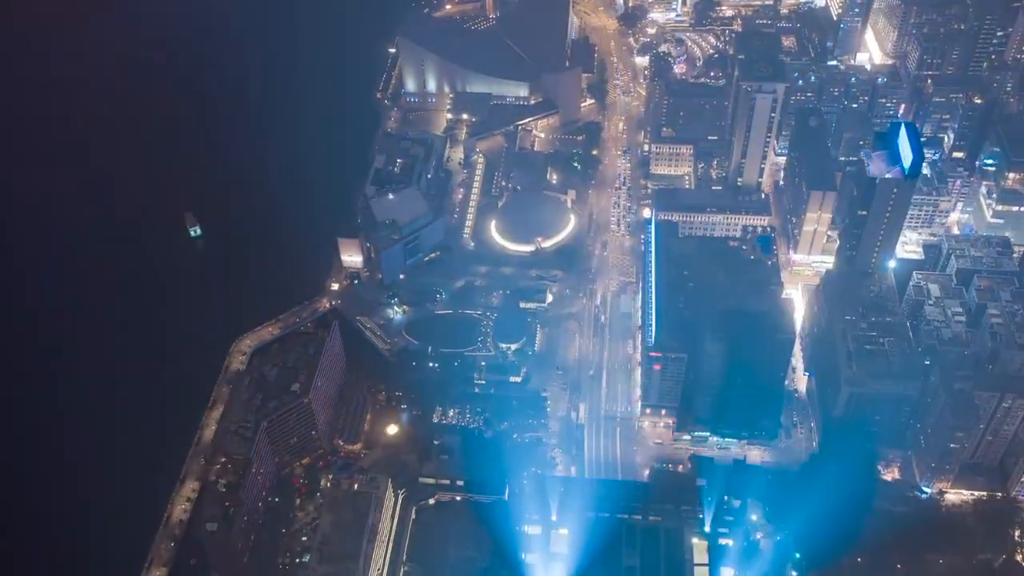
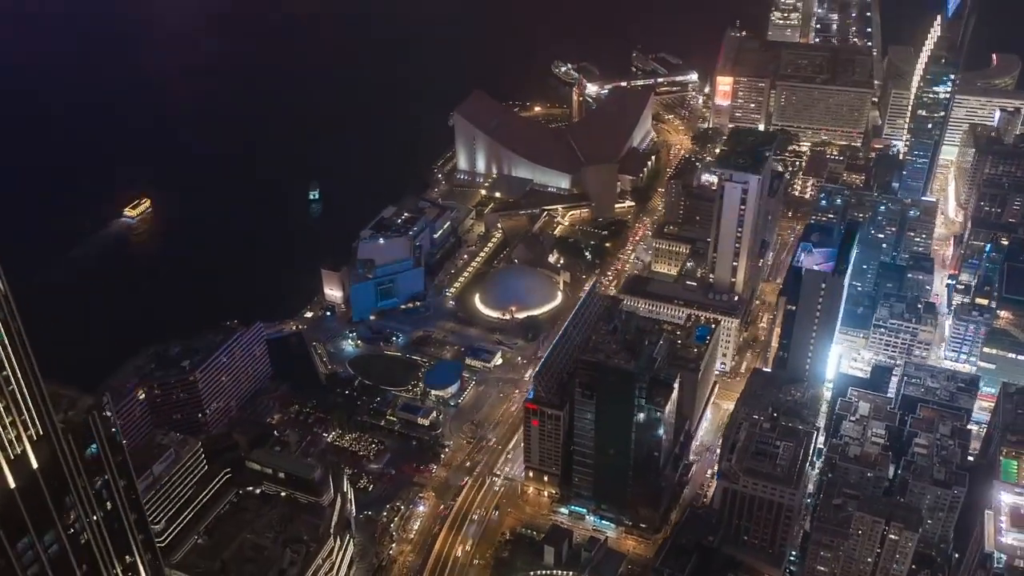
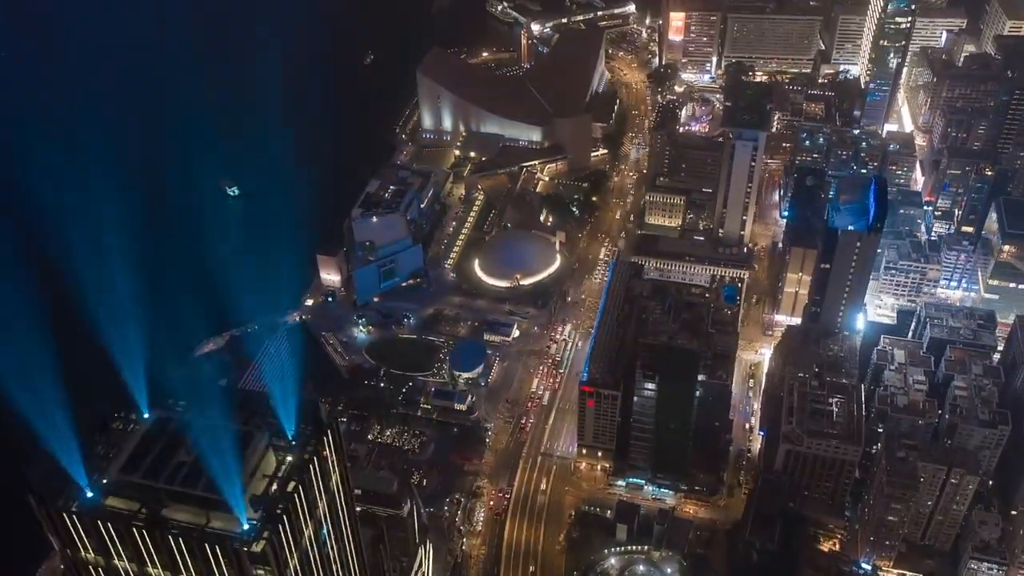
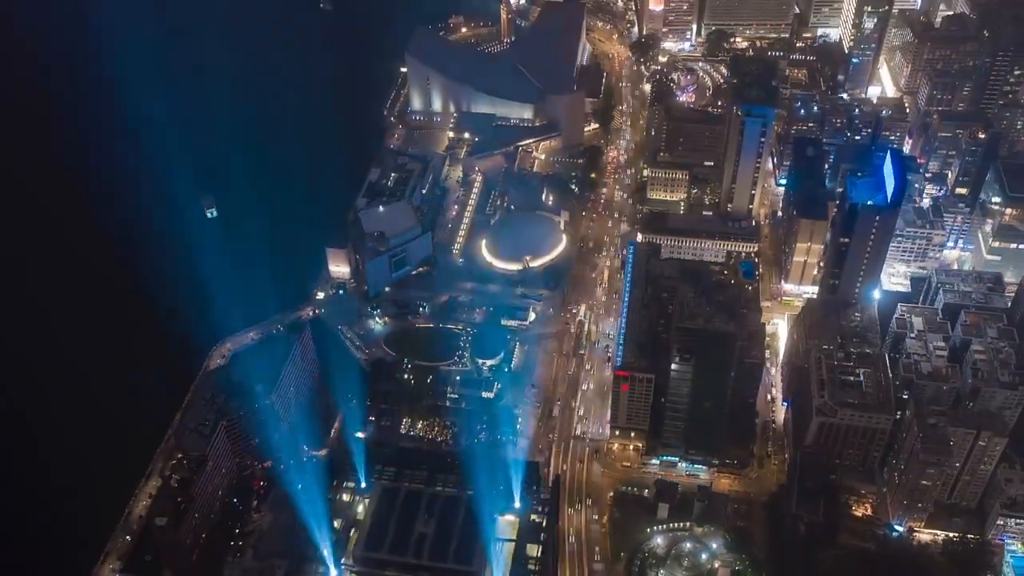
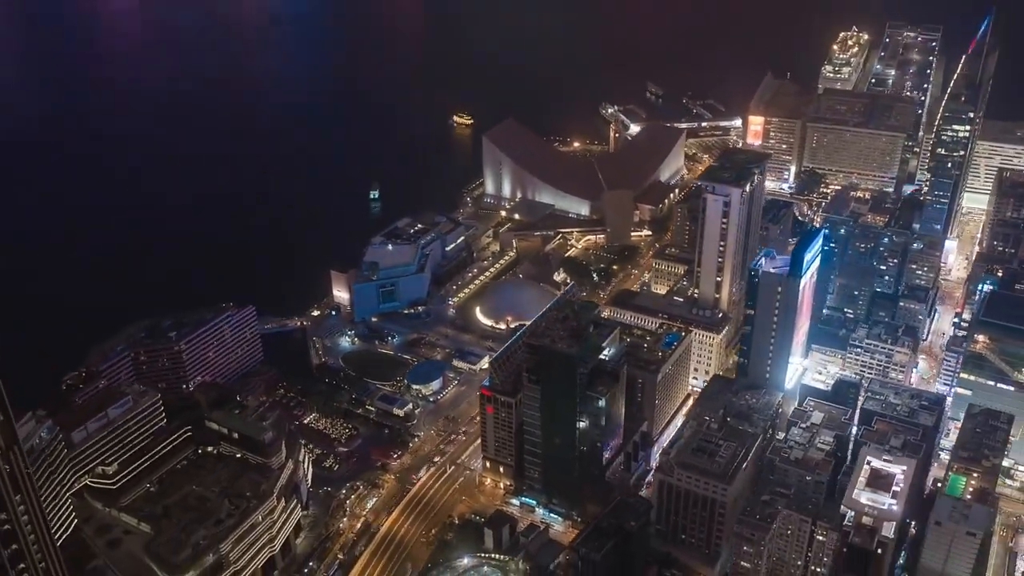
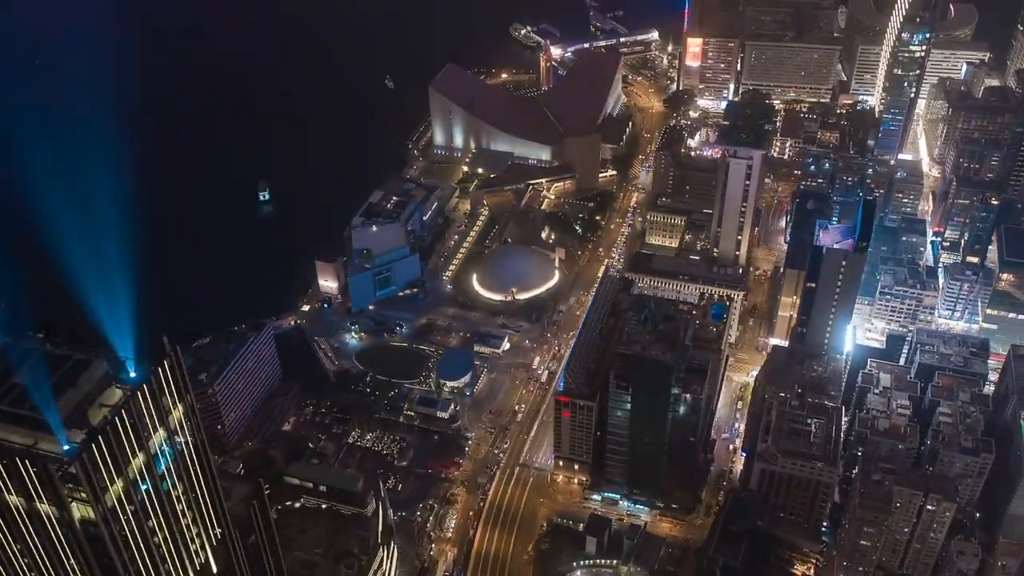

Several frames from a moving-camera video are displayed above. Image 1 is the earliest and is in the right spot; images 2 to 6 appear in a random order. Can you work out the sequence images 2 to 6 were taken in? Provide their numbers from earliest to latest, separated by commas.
4, 3, 6, 2, 5
